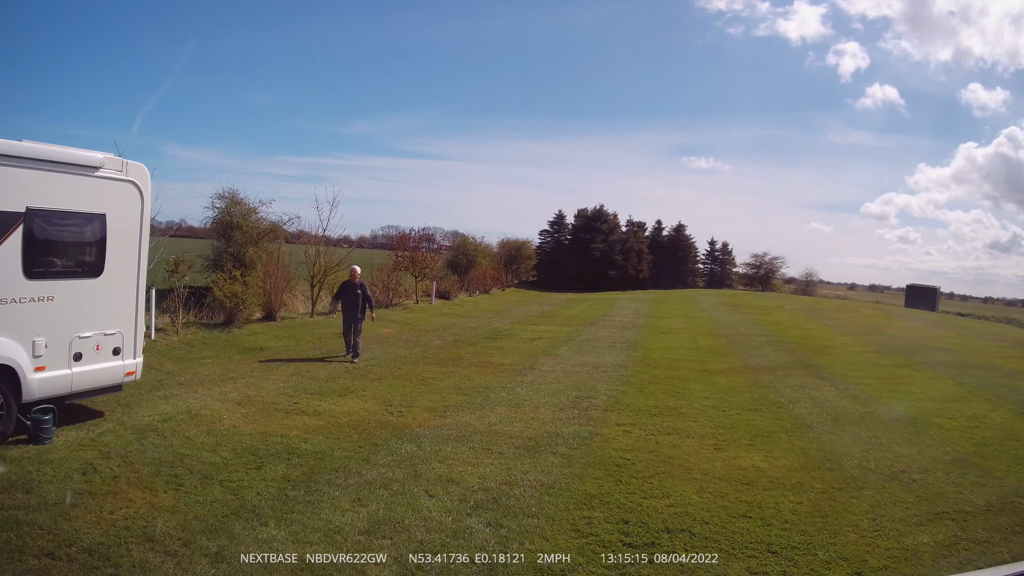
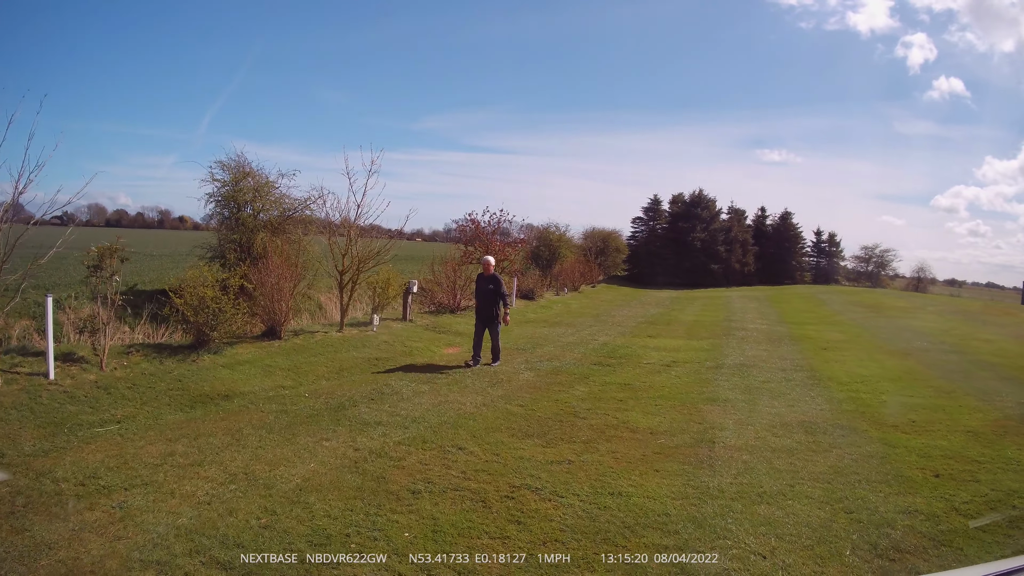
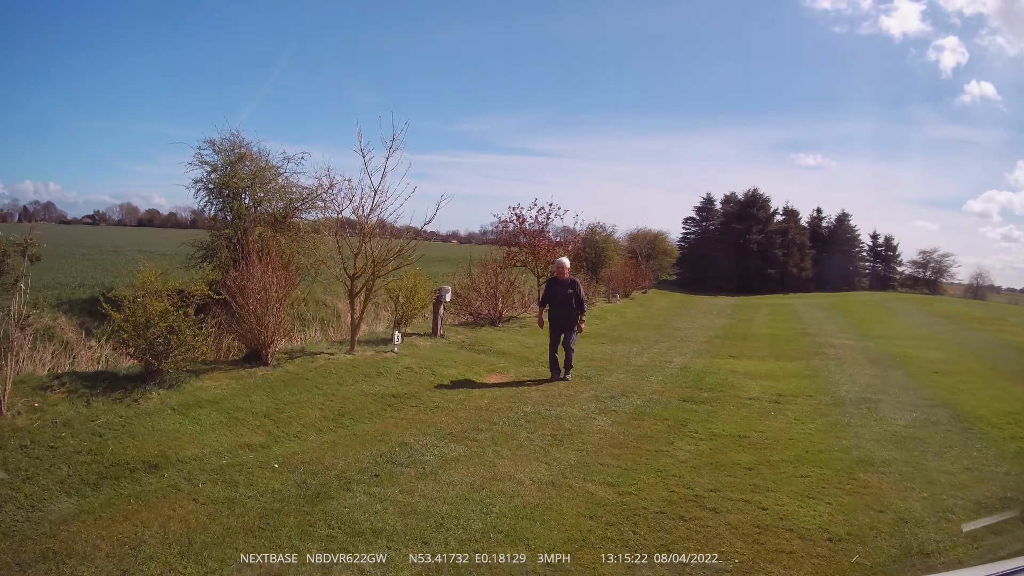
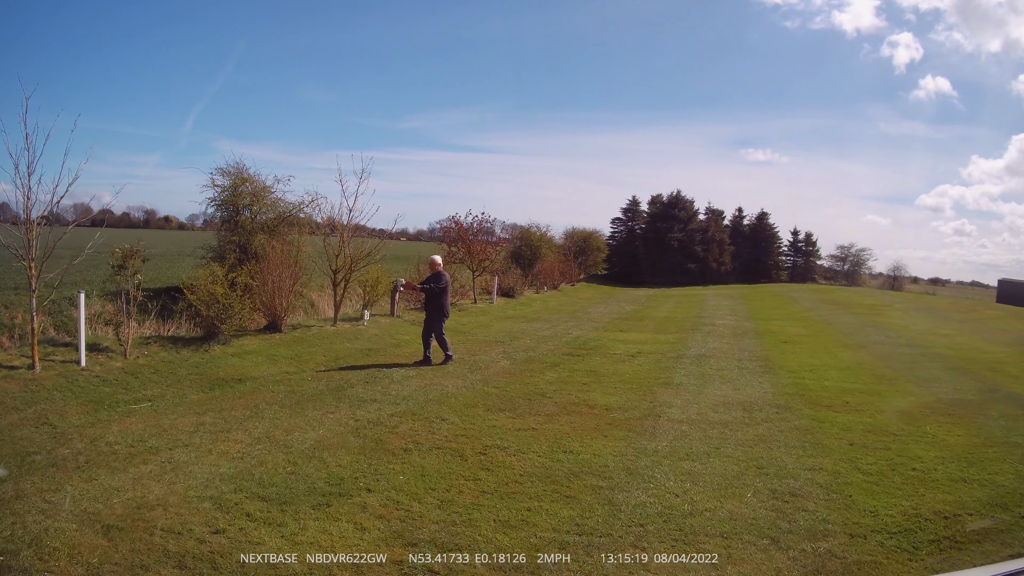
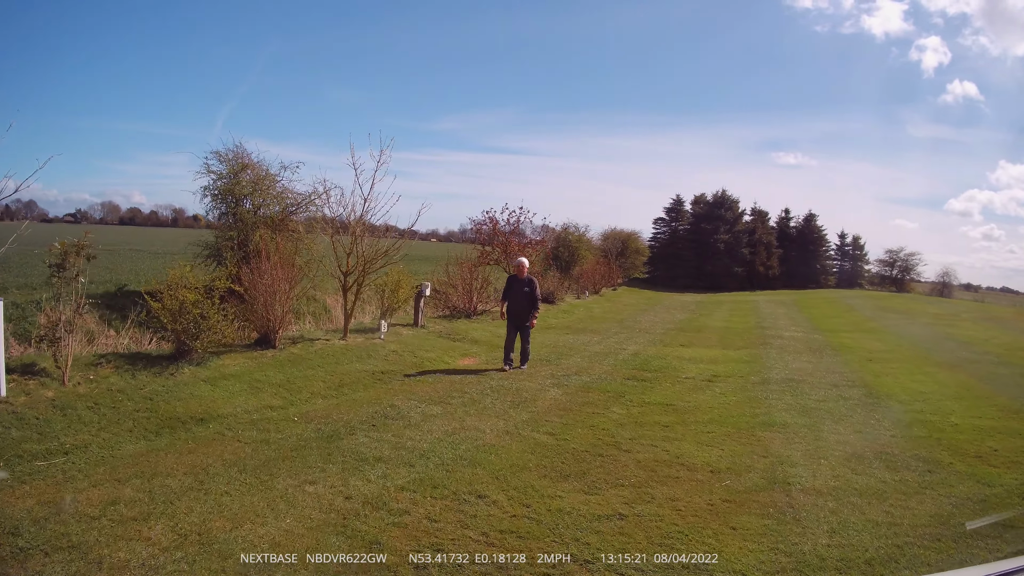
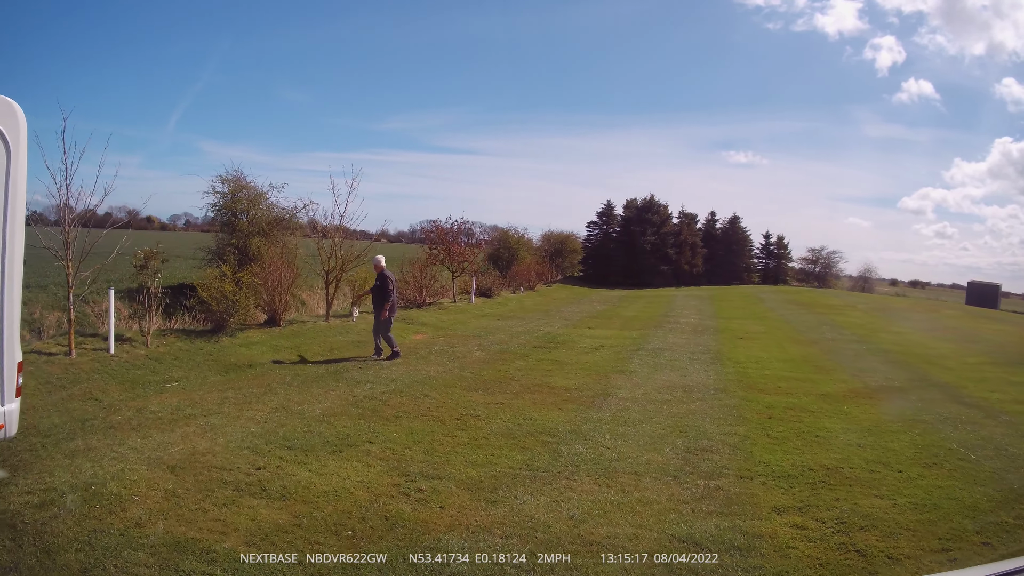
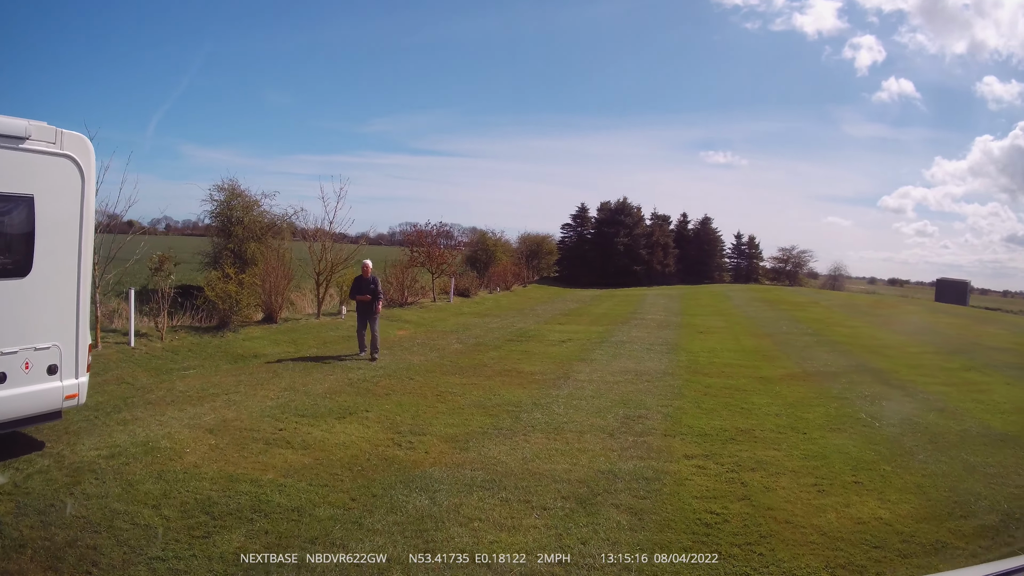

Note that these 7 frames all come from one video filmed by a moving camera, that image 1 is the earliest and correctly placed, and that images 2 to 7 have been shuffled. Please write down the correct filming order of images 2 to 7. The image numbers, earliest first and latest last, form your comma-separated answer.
7, 6, 4, 2, 5, 3
